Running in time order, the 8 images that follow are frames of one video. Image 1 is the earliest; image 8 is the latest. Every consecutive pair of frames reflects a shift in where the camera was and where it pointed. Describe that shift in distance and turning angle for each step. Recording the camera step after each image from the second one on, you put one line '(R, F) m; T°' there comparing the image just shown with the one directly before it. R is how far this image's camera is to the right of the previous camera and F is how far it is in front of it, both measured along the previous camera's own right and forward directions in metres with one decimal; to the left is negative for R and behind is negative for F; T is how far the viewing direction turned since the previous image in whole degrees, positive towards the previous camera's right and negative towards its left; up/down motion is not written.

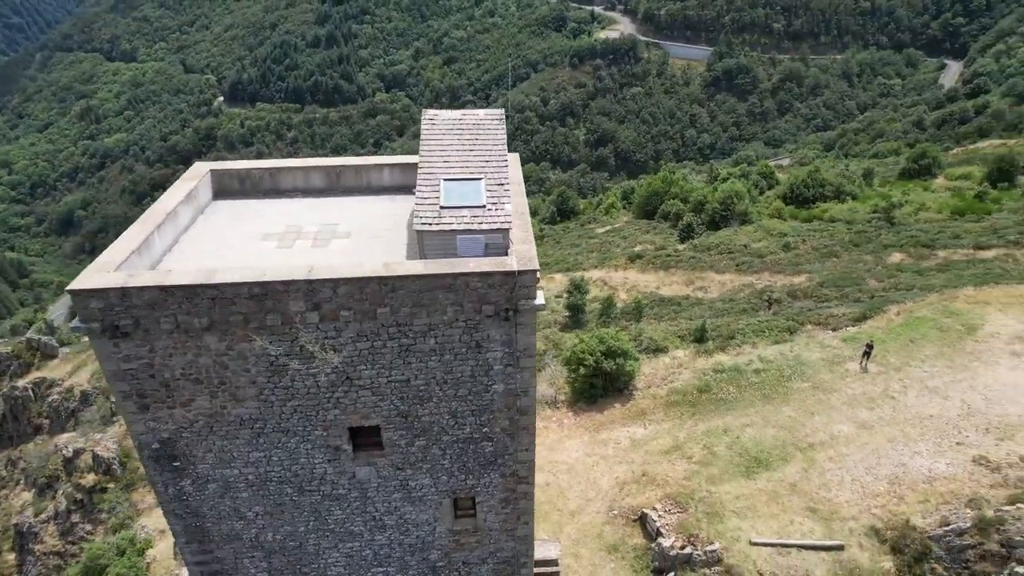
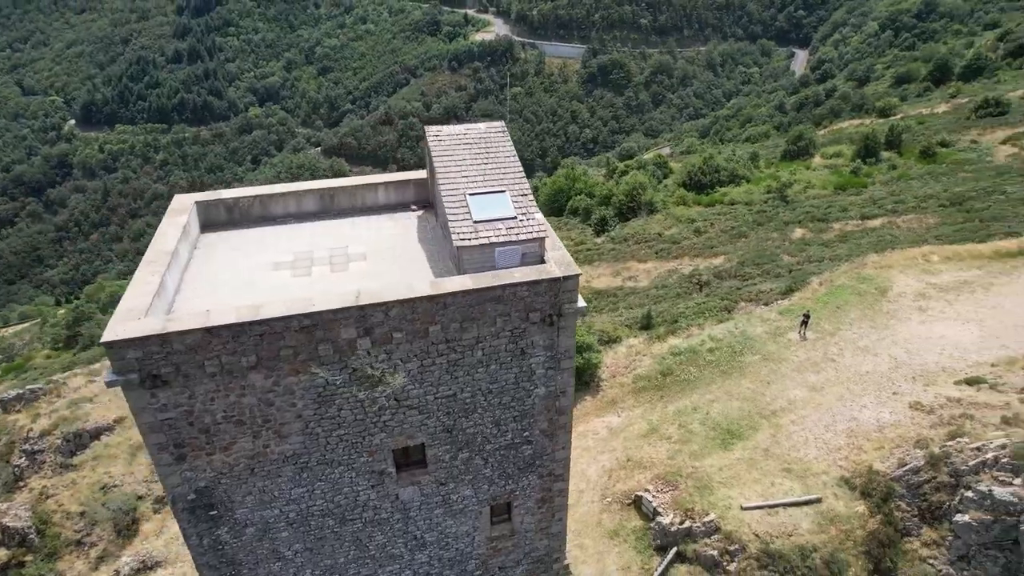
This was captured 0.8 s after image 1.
(-1.4, -0.1) m; +9°
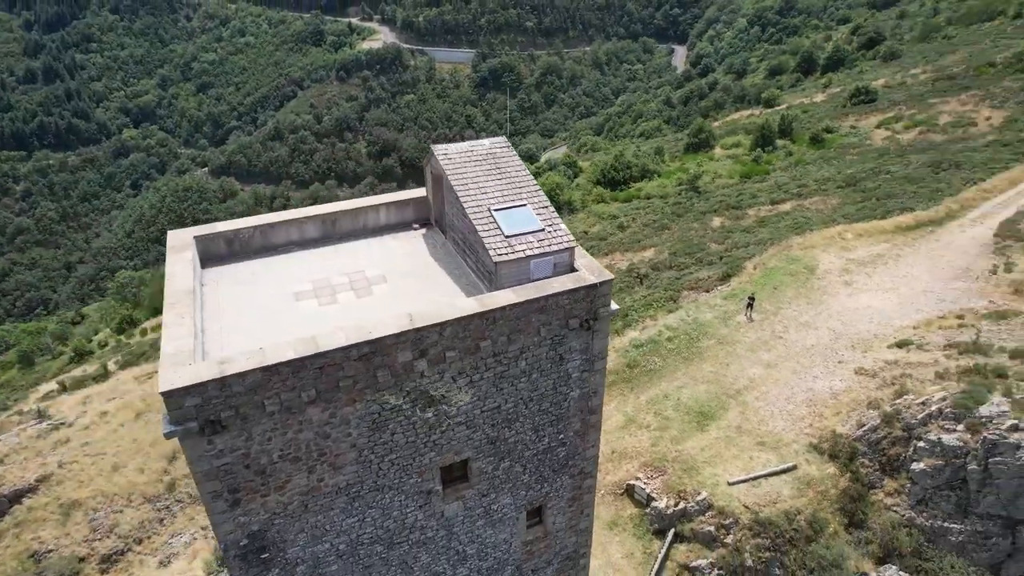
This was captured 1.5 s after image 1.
(-1.3, -0.1) m; +8°
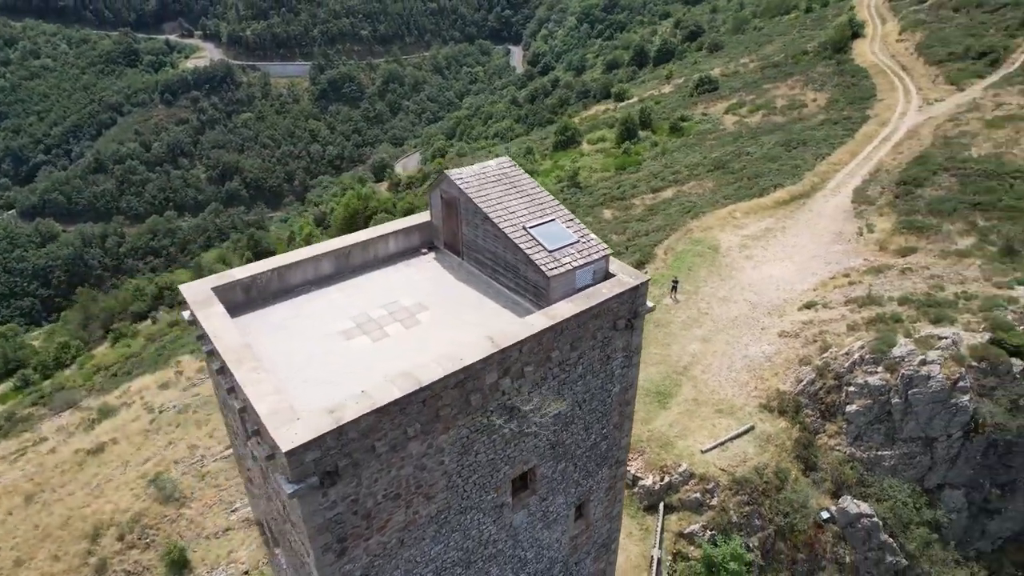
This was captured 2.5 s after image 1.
(-1.9, -0.1) m; +12°
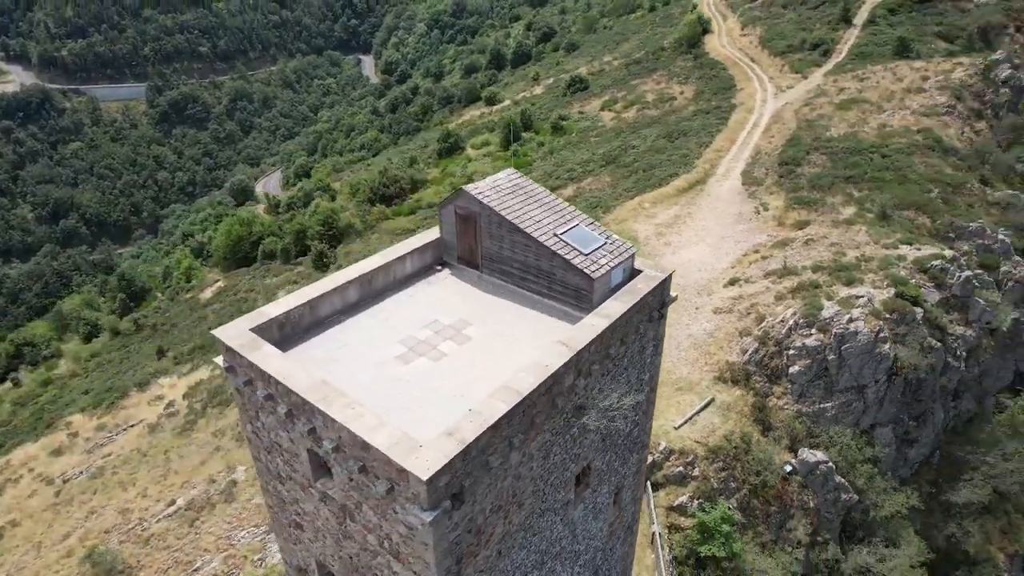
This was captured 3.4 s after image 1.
(-1.9, -0.1) m; +11°
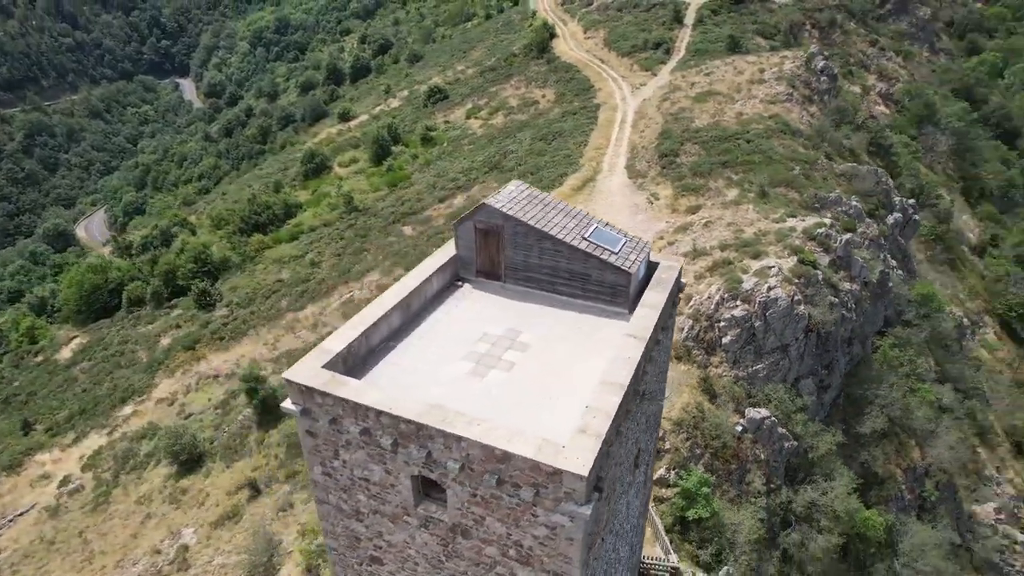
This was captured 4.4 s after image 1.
(-2.2, -0.1) m; +12°
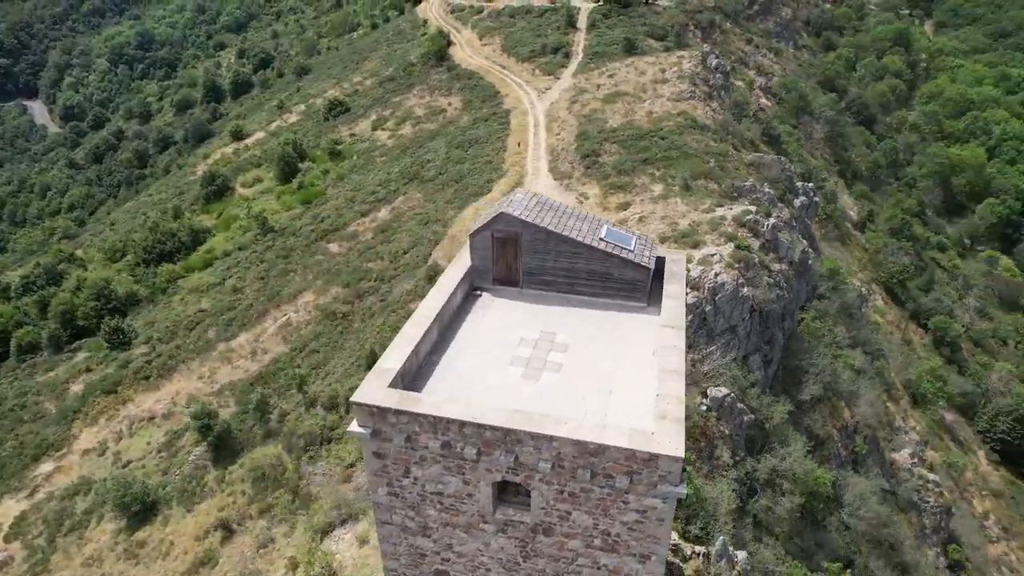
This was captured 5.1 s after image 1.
(-1.6, -0.1) m; +9°
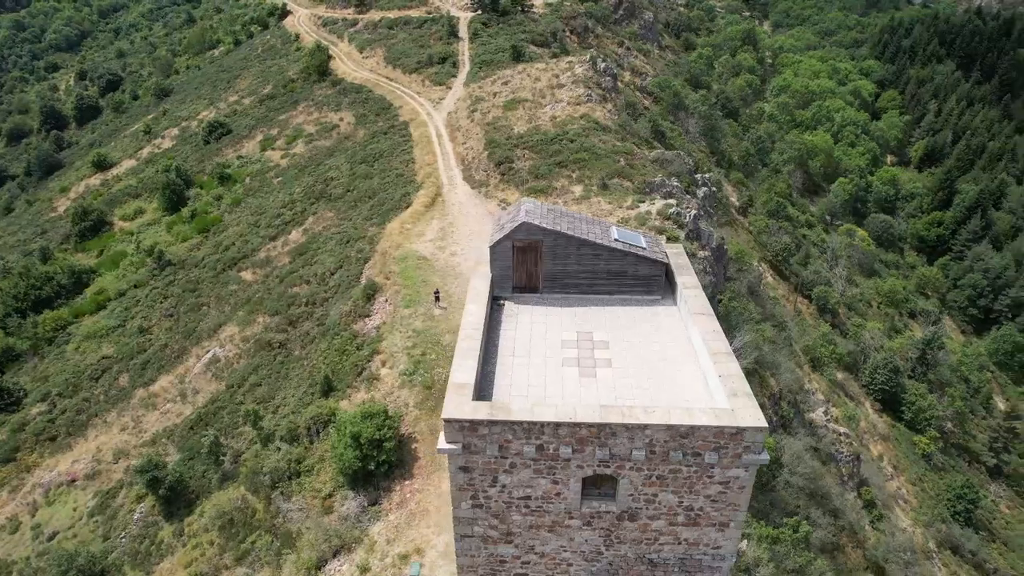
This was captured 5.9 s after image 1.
(-1.9, -0.1) m; +10°
